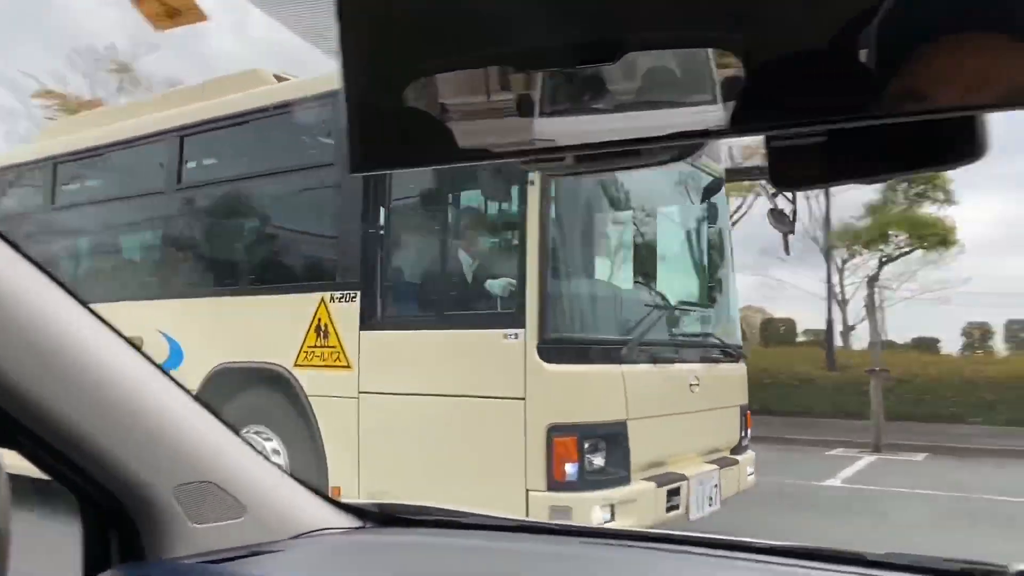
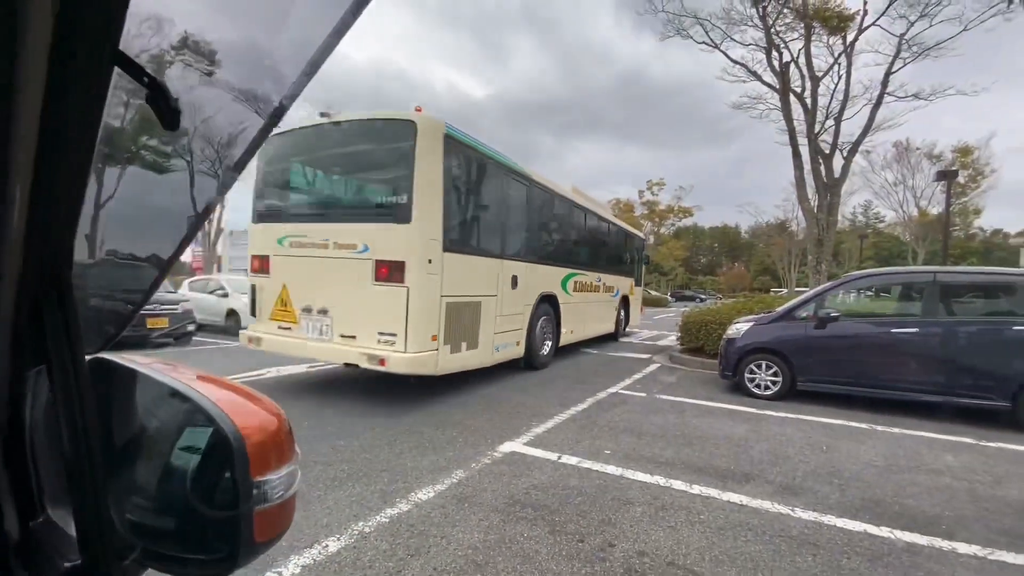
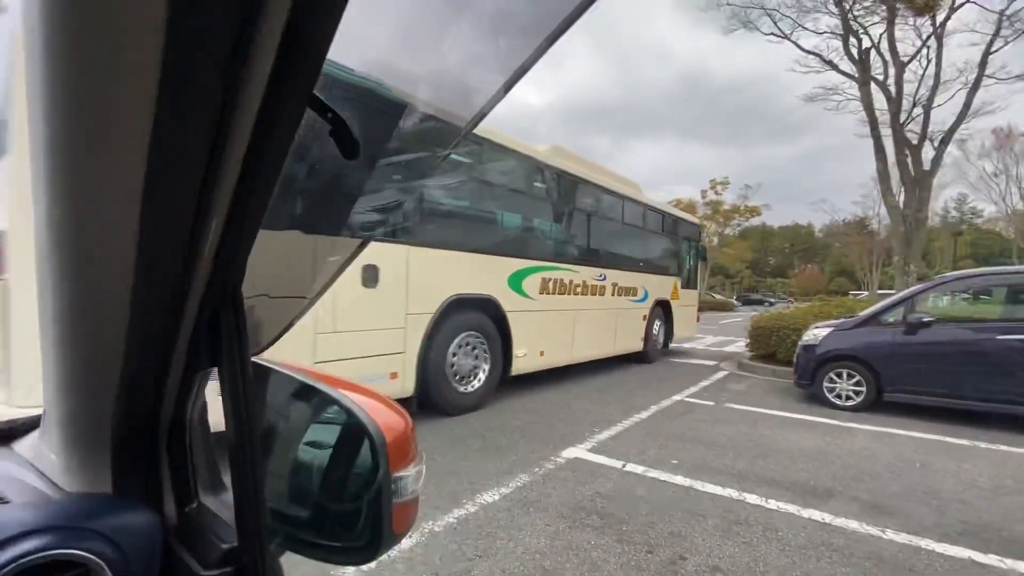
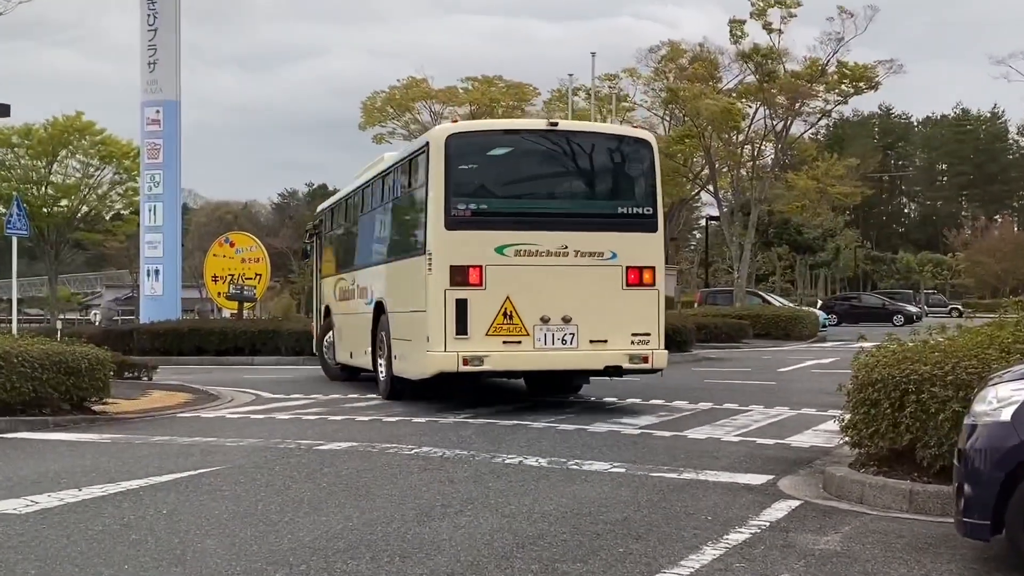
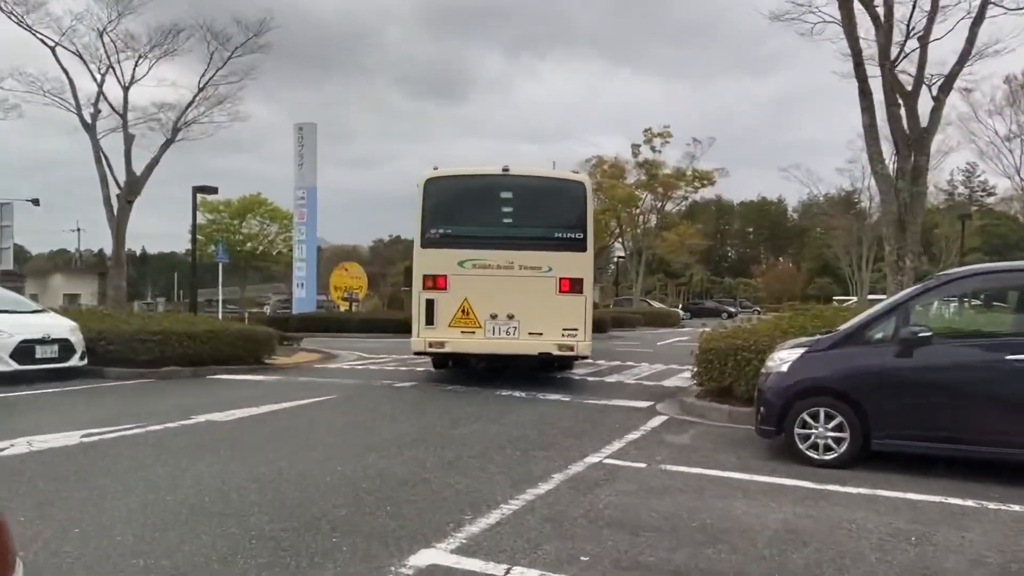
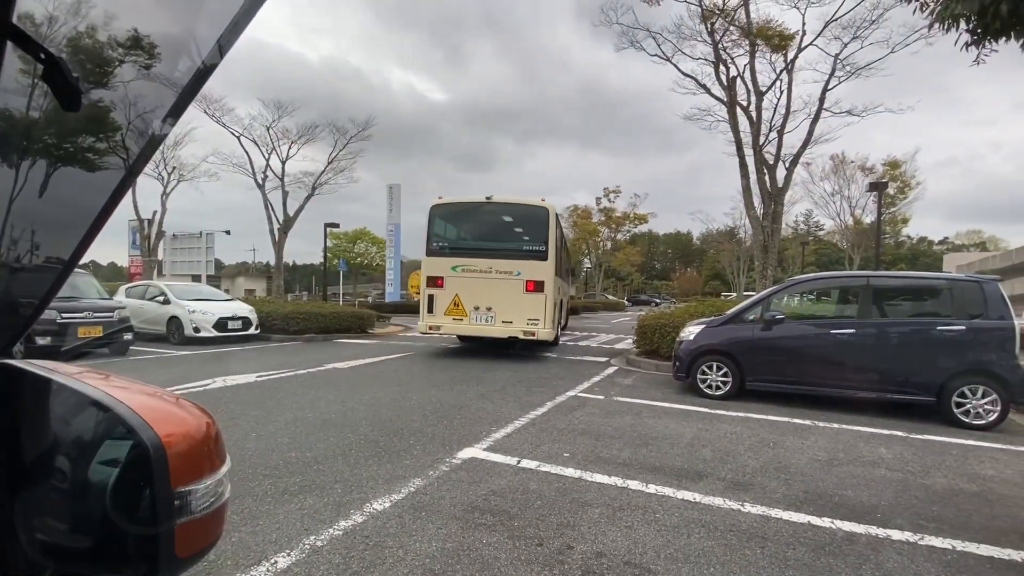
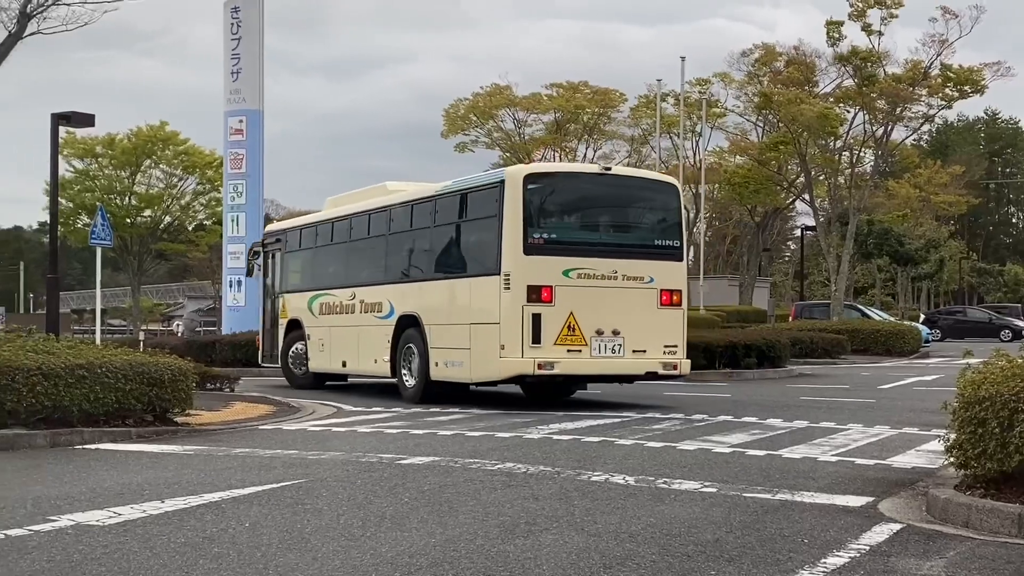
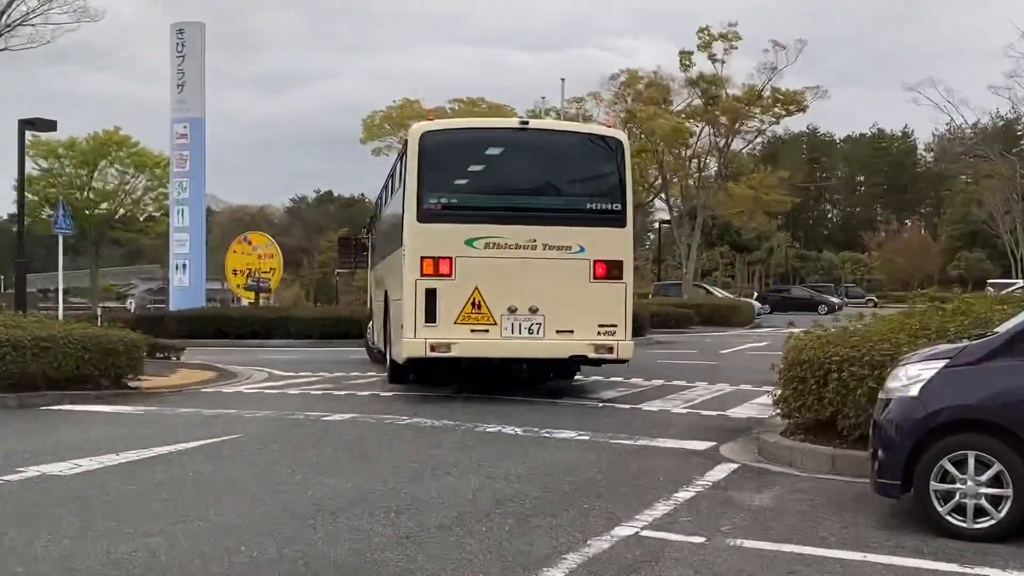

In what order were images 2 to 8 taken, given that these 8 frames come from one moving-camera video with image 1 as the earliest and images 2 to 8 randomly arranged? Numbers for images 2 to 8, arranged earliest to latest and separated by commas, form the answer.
3, 2, 6, 5, 8, 4, 7
